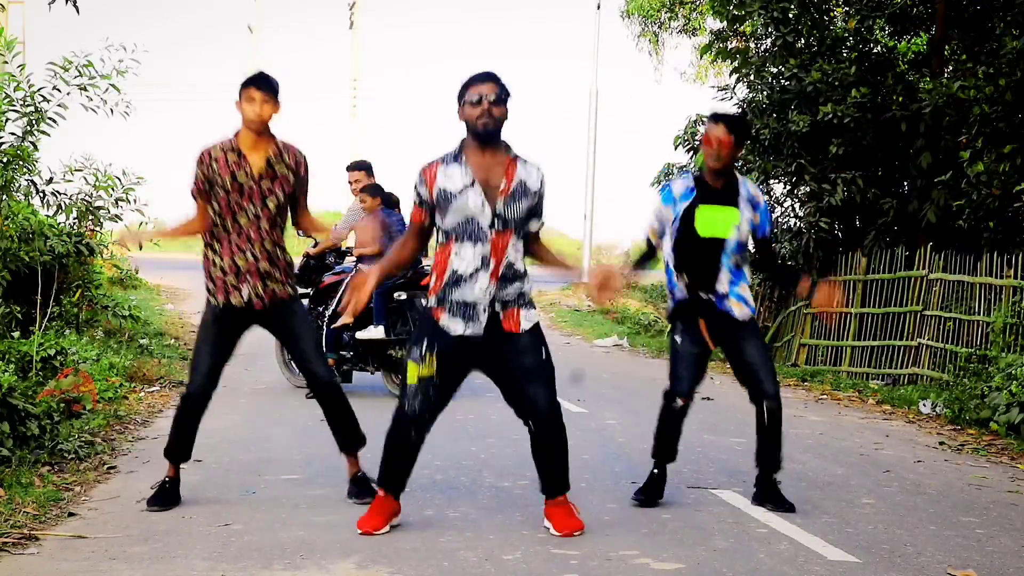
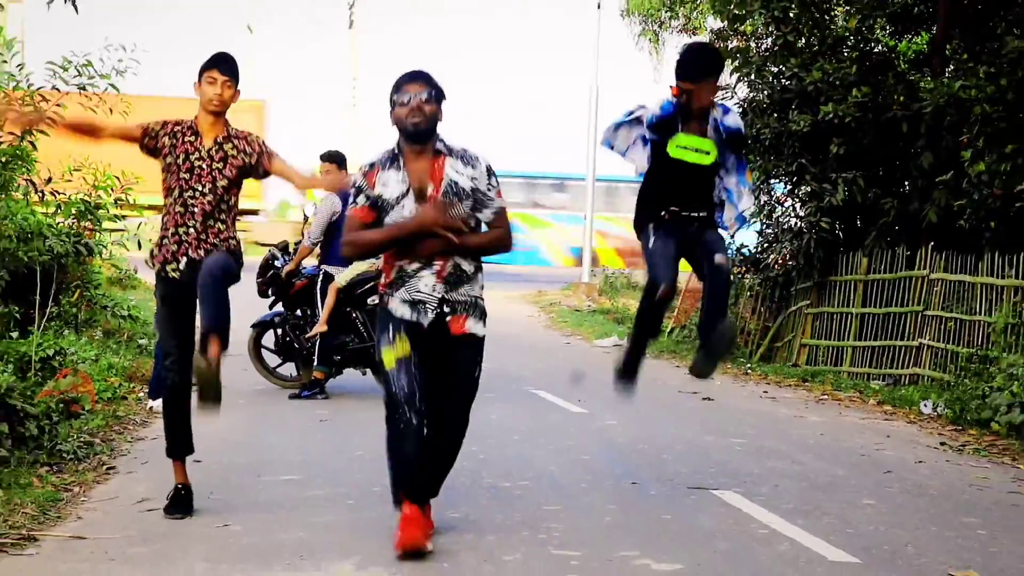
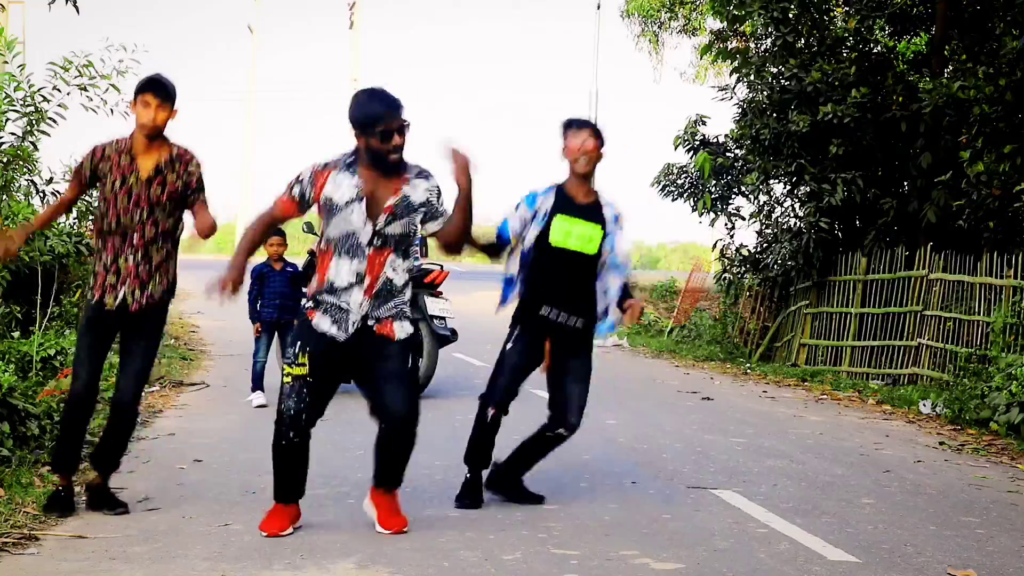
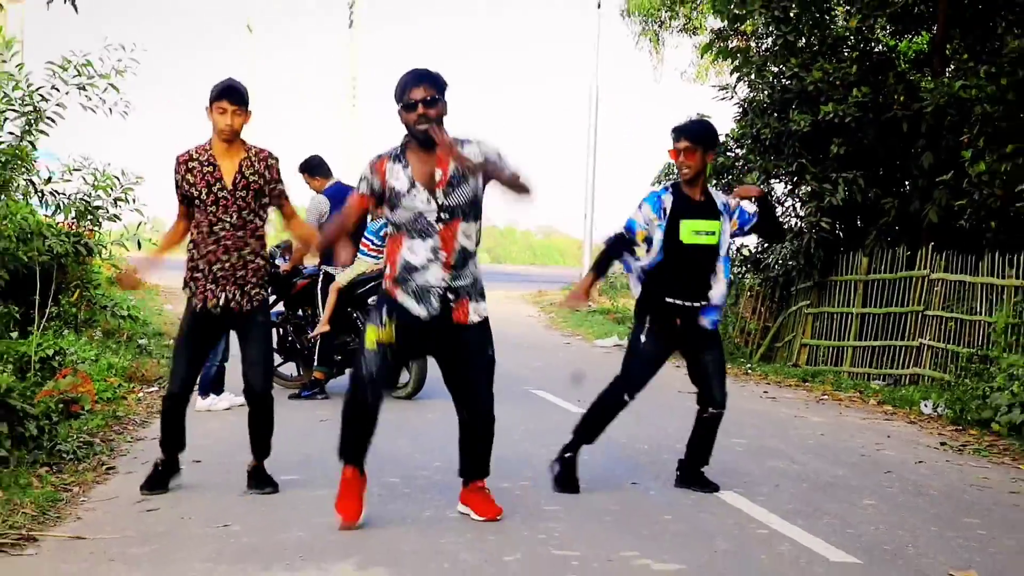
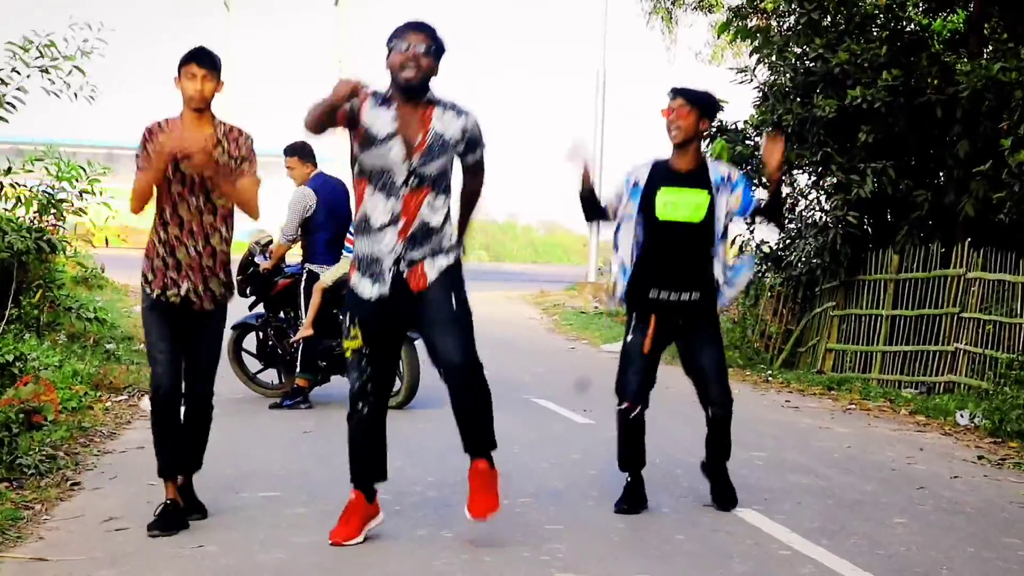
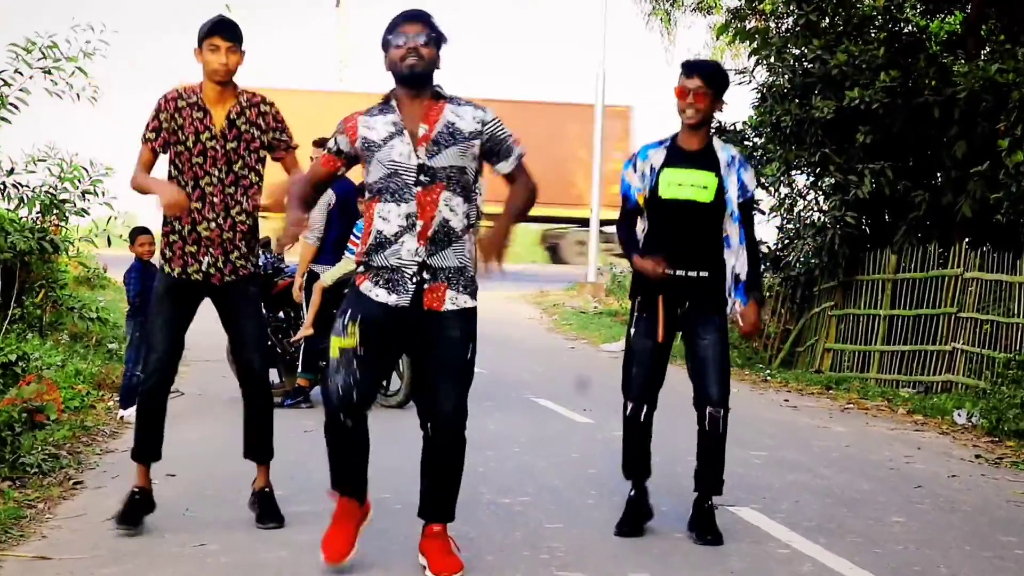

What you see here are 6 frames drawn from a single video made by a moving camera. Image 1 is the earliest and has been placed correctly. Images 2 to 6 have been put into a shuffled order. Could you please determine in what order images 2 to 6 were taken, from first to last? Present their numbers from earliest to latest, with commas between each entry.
3, 4, 5, 2, 6
